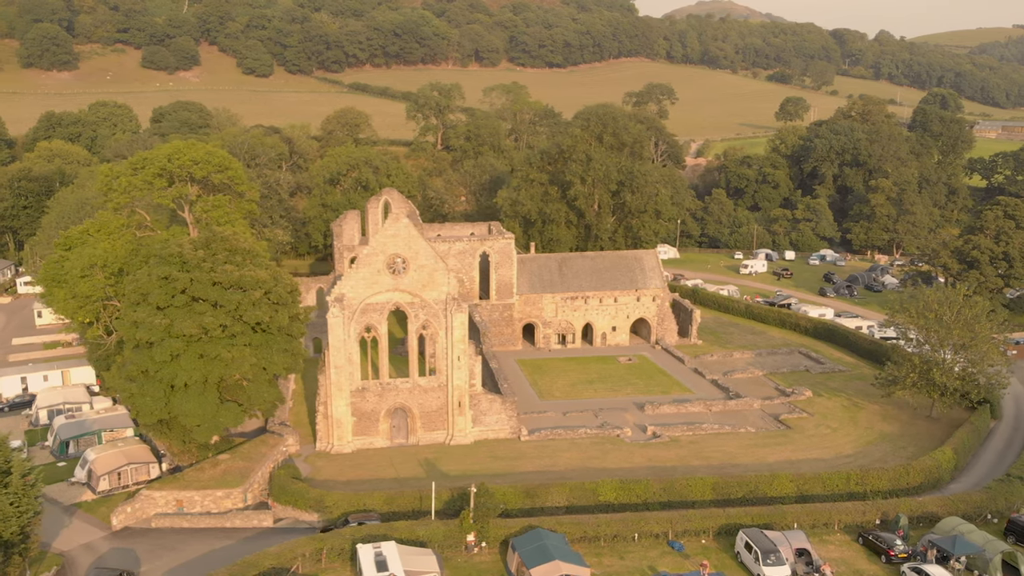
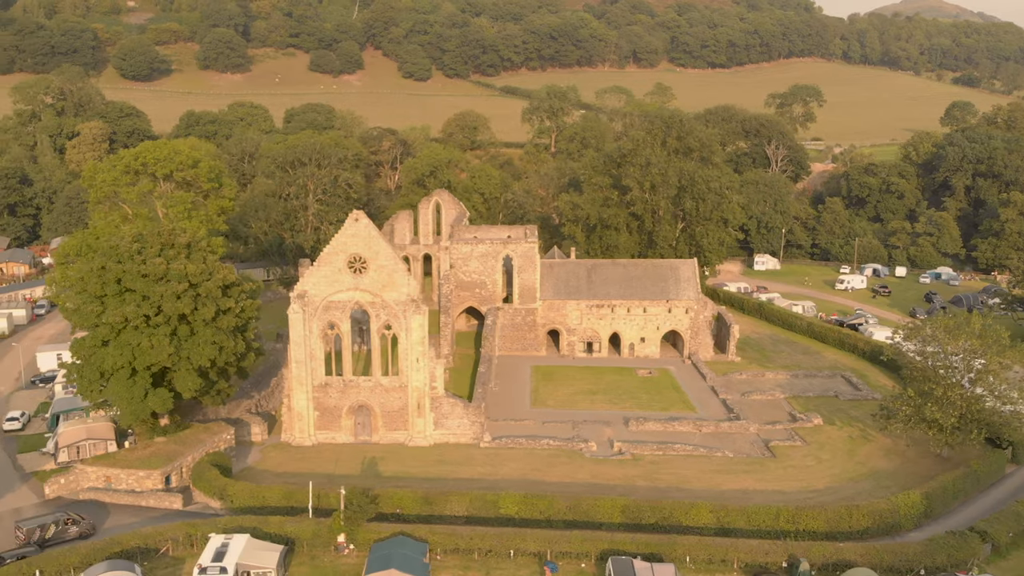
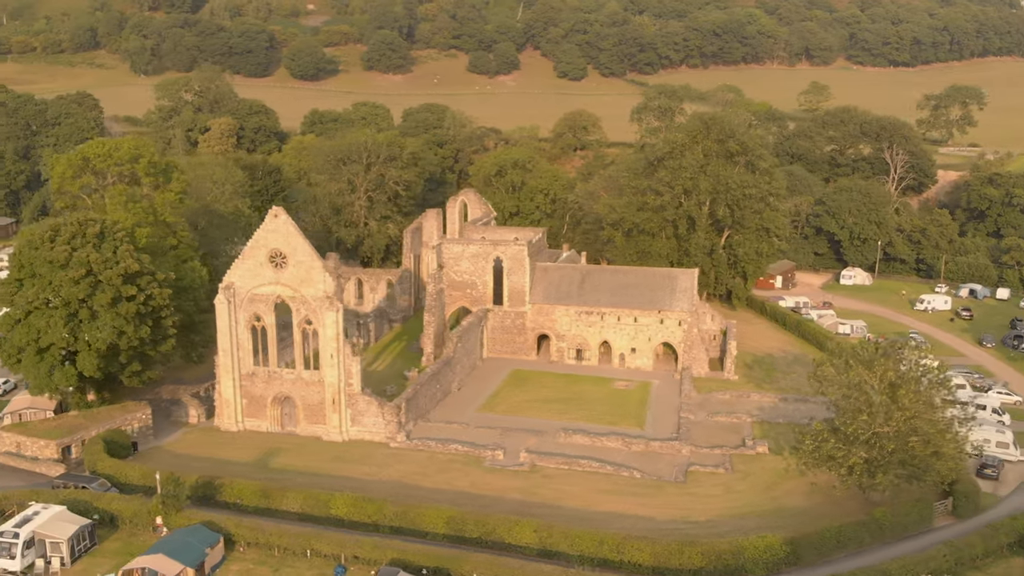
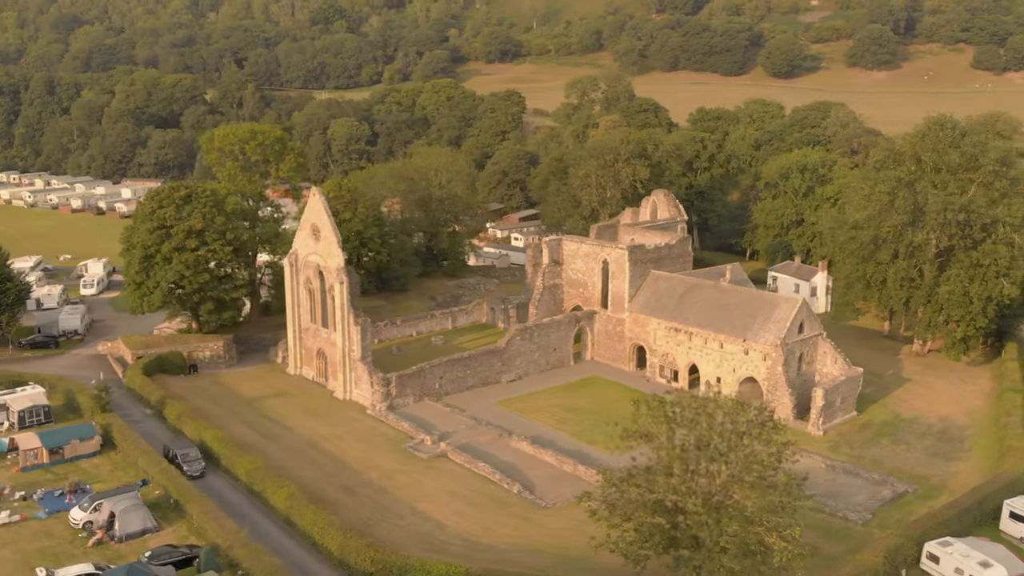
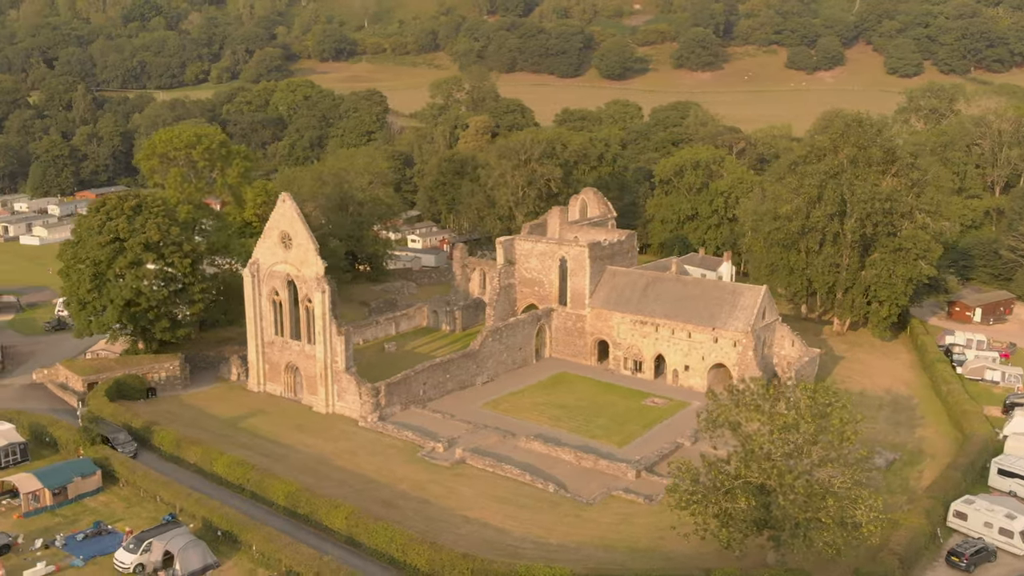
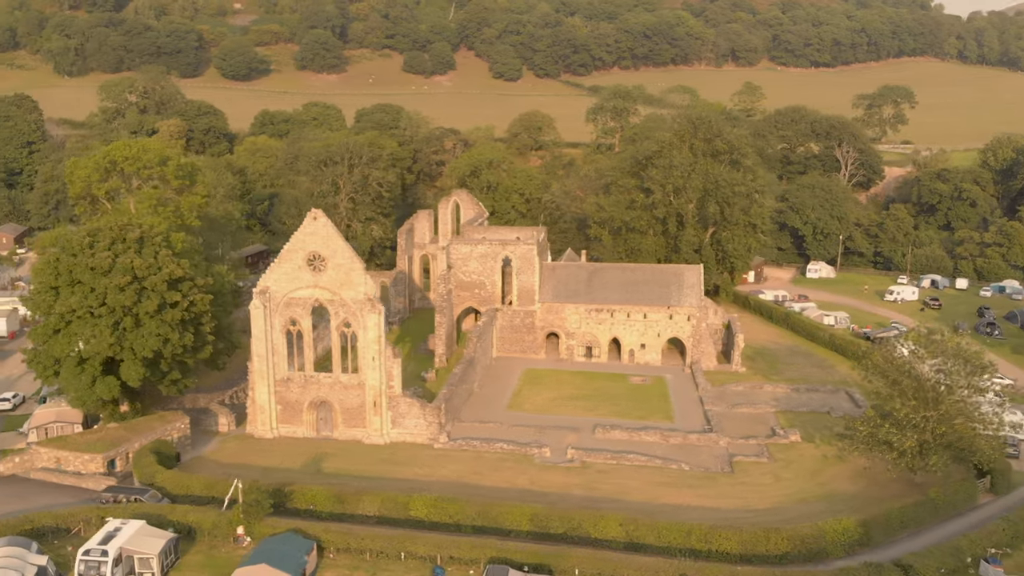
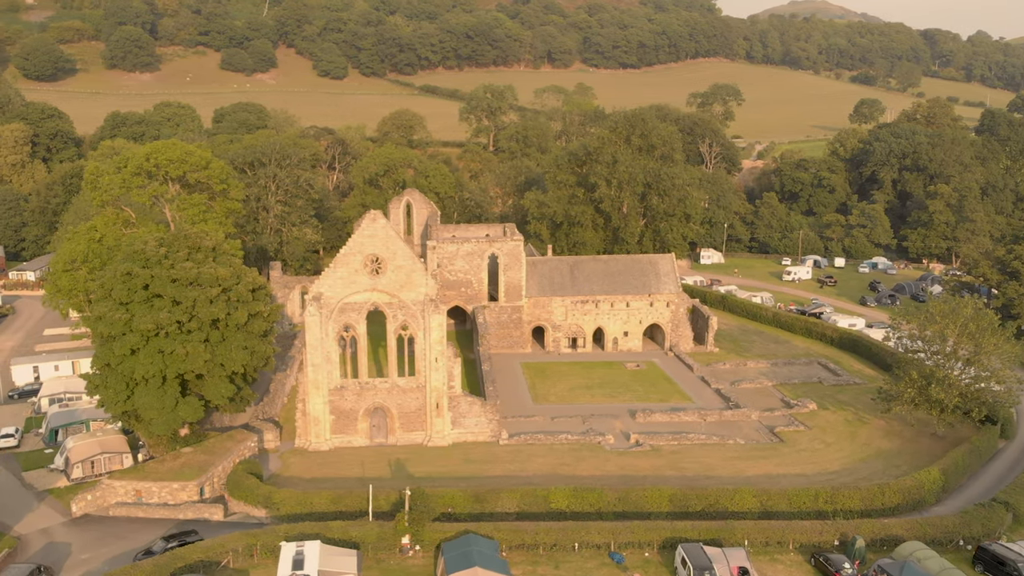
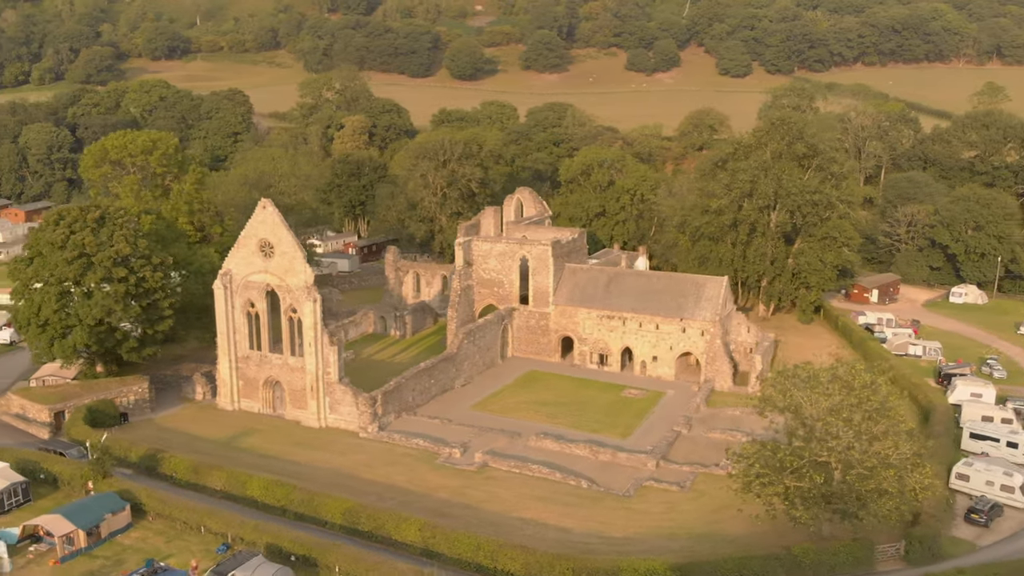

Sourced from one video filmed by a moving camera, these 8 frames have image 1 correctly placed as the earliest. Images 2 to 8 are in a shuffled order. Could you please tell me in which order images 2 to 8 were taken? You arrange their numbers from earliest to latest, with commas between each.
7, 2, 6, 3, 8, 5, 4
